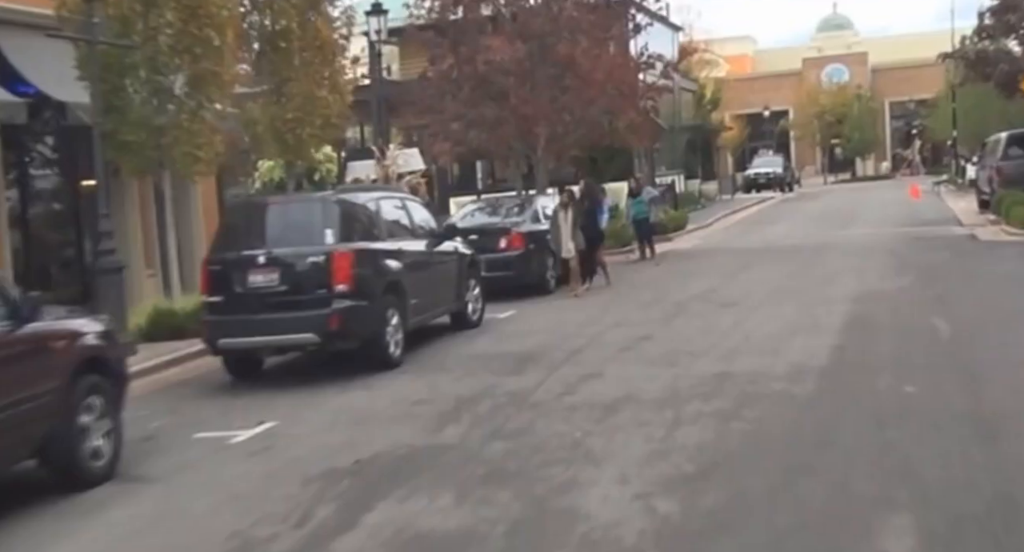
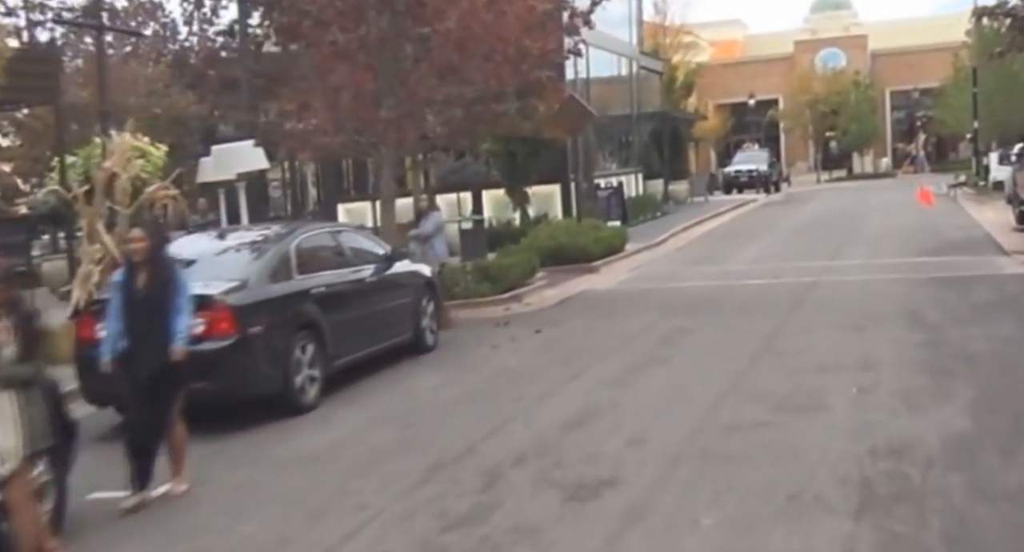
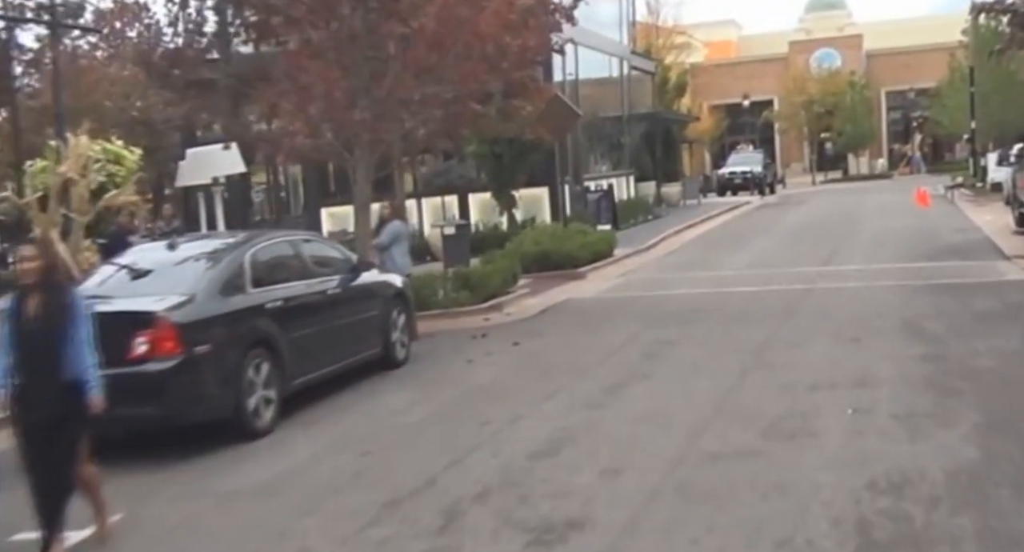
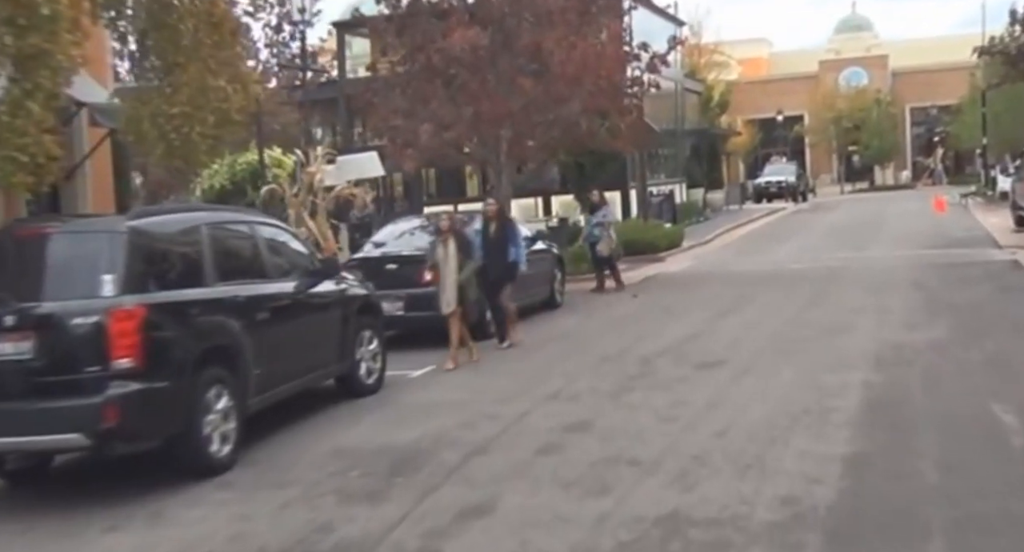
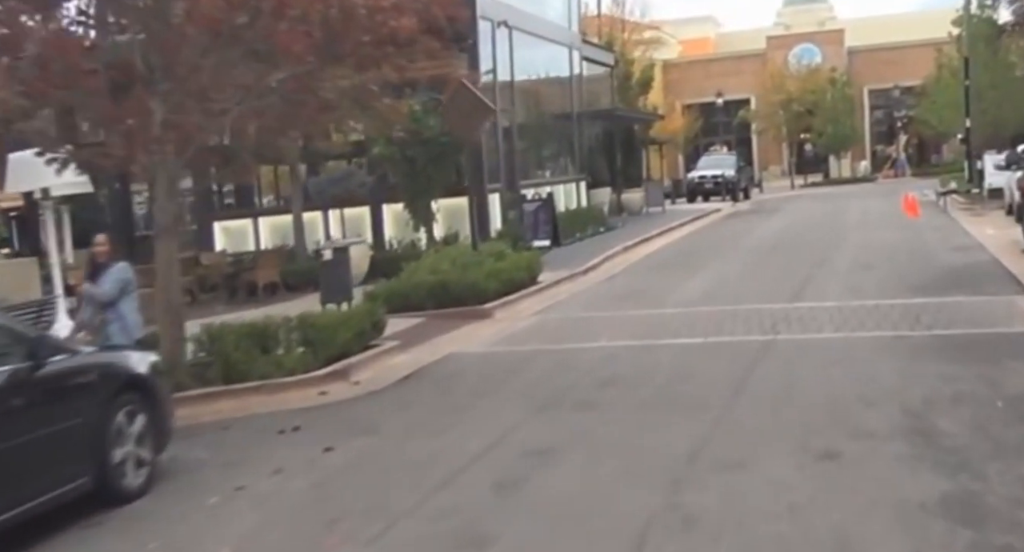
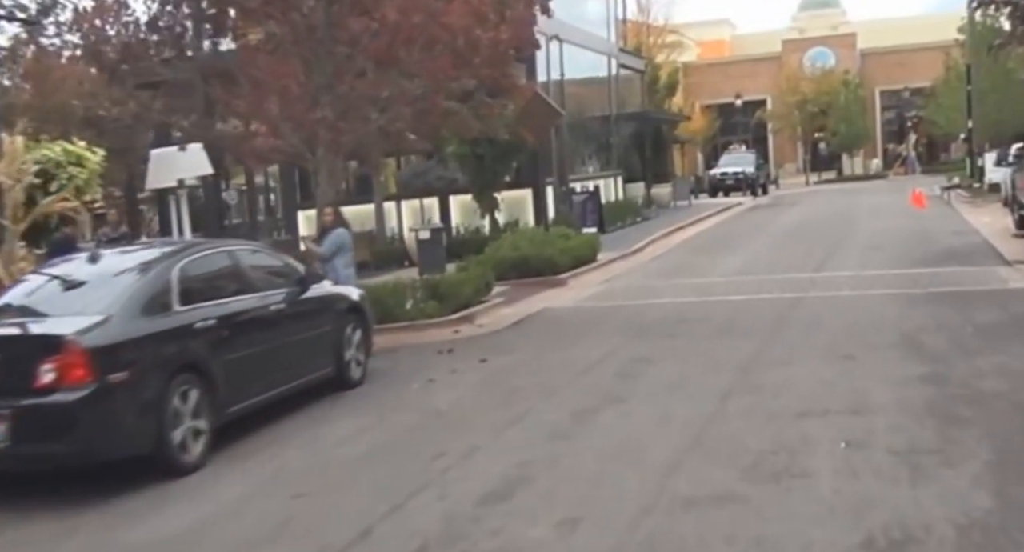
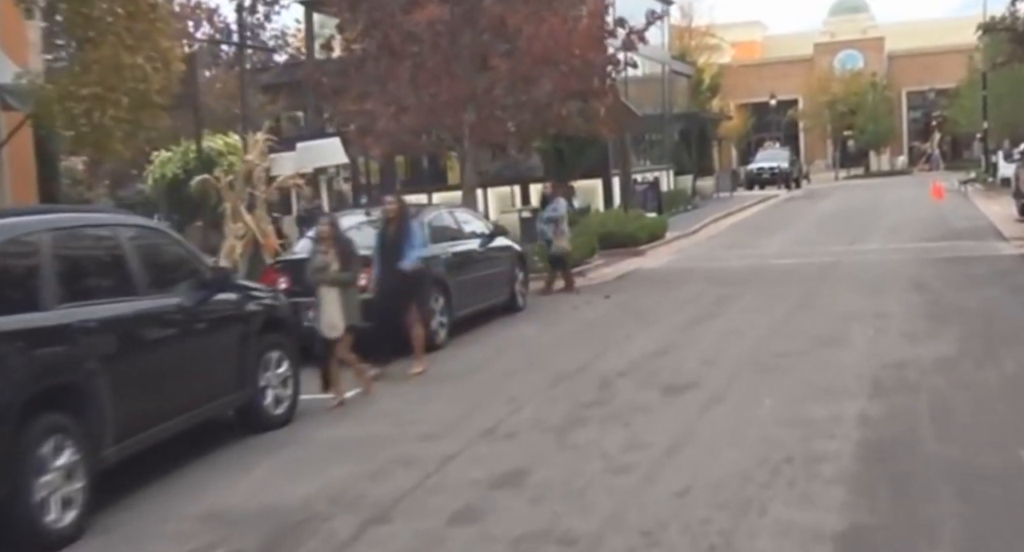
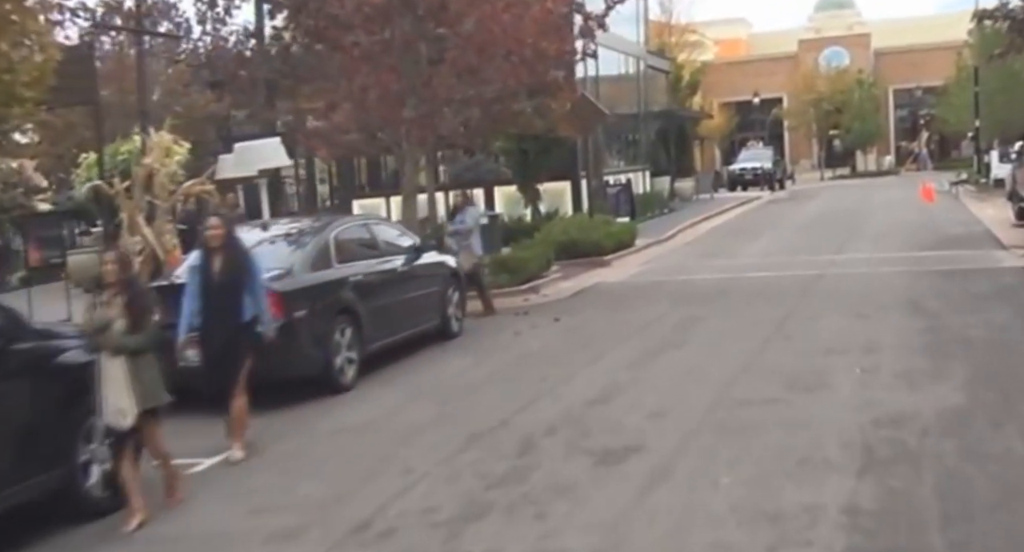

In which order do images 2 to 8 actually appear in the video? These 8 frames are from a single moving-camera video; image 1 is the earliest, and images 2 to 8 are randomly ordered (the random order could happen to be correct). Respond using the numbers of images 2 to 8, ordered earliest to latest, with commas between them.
4, 7, 8, 2, 3, 6, 5
